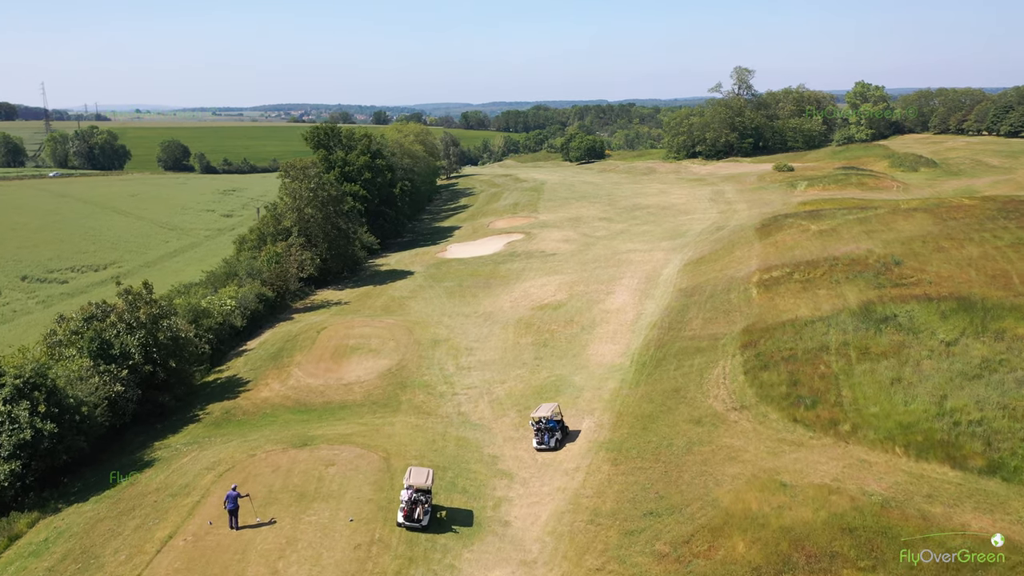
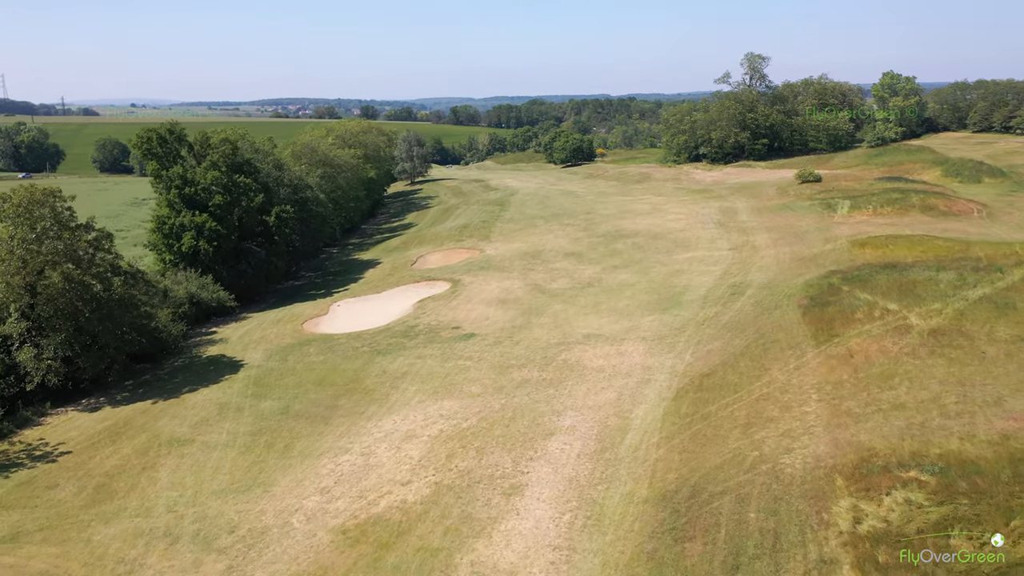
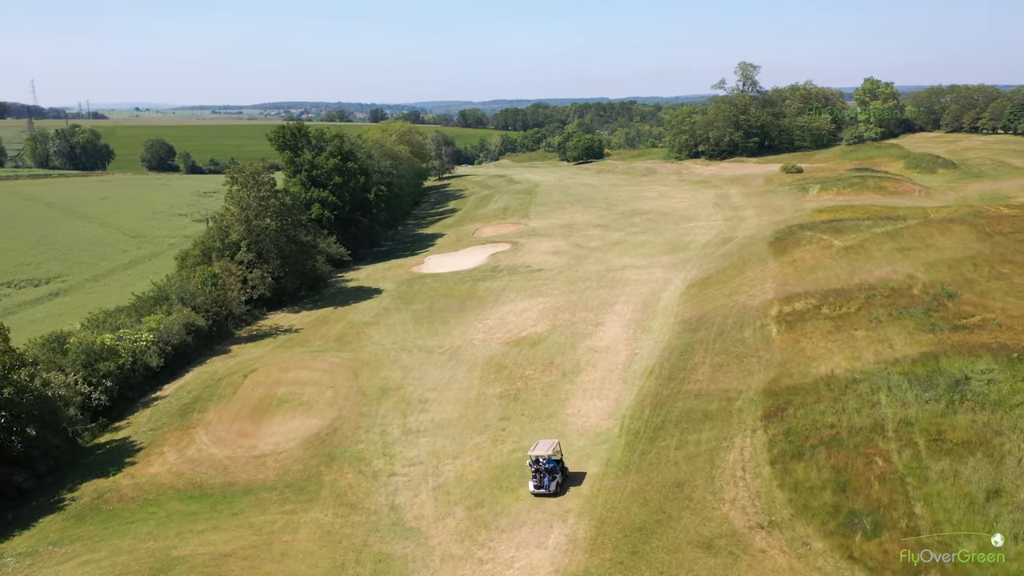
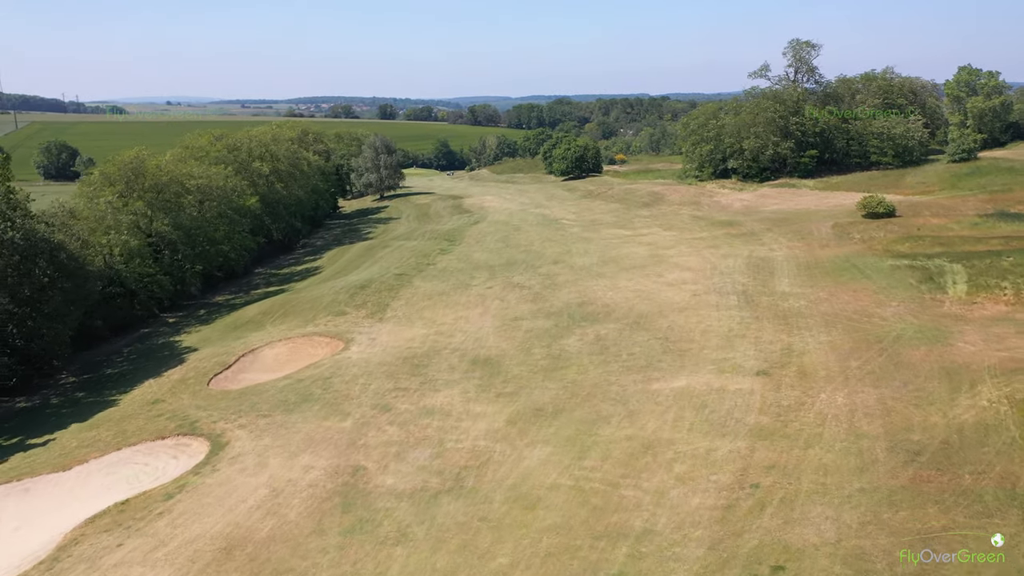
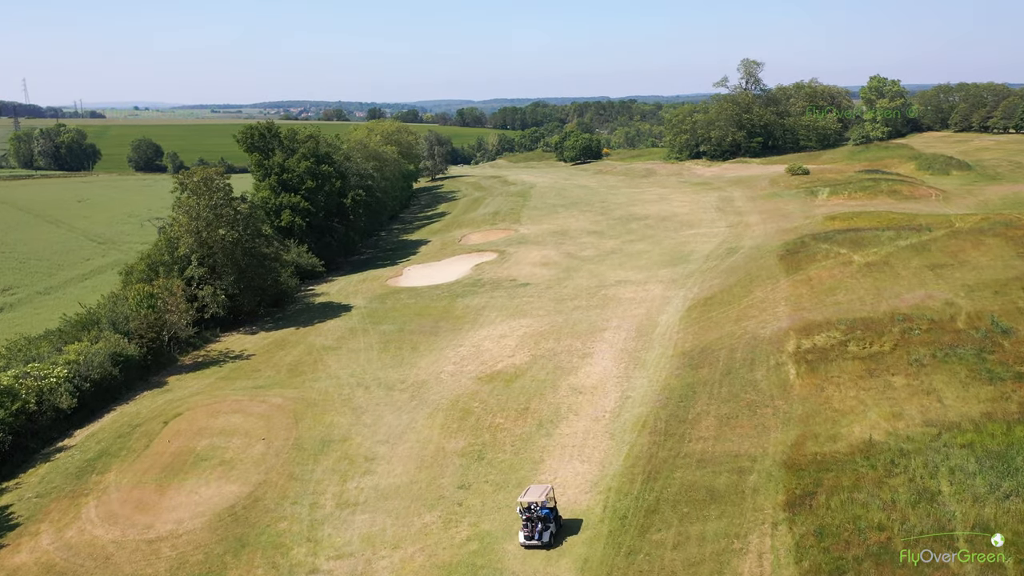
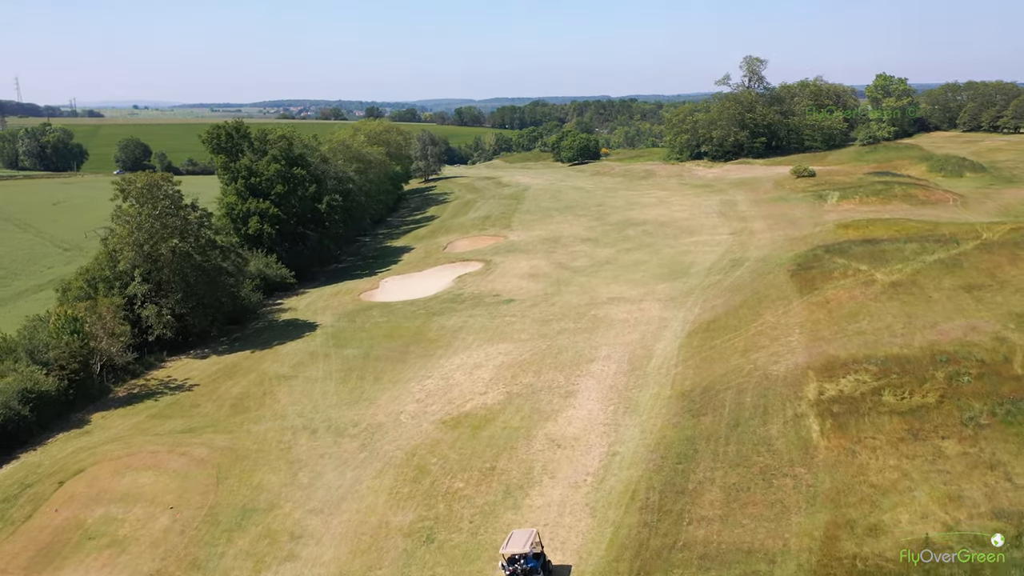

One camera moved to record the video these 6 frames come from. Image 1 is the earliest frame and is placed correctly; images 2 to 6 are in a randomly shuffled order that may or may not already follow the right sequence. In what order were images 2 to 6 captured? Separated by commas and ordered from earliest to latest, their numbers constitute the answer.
3, 5, 6, 2, 4
